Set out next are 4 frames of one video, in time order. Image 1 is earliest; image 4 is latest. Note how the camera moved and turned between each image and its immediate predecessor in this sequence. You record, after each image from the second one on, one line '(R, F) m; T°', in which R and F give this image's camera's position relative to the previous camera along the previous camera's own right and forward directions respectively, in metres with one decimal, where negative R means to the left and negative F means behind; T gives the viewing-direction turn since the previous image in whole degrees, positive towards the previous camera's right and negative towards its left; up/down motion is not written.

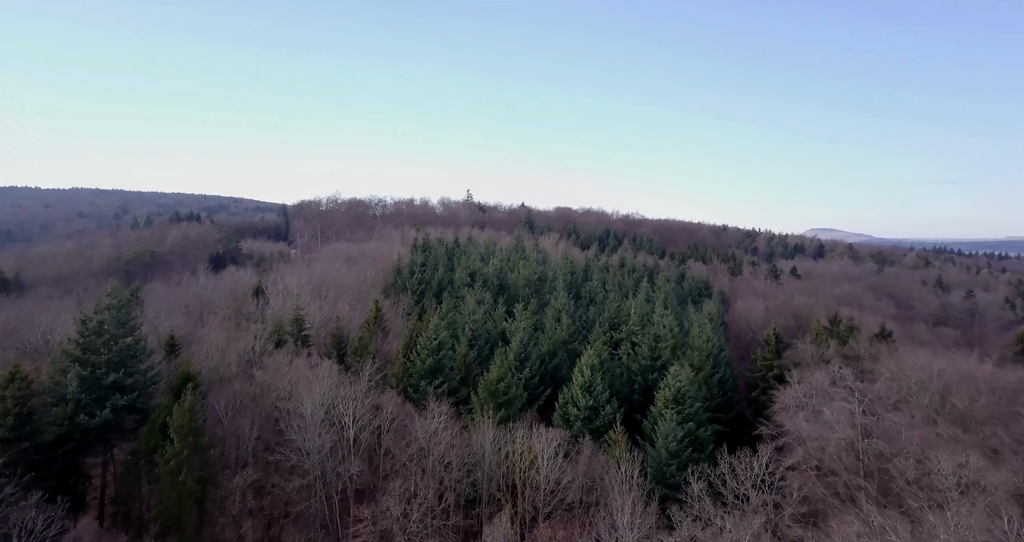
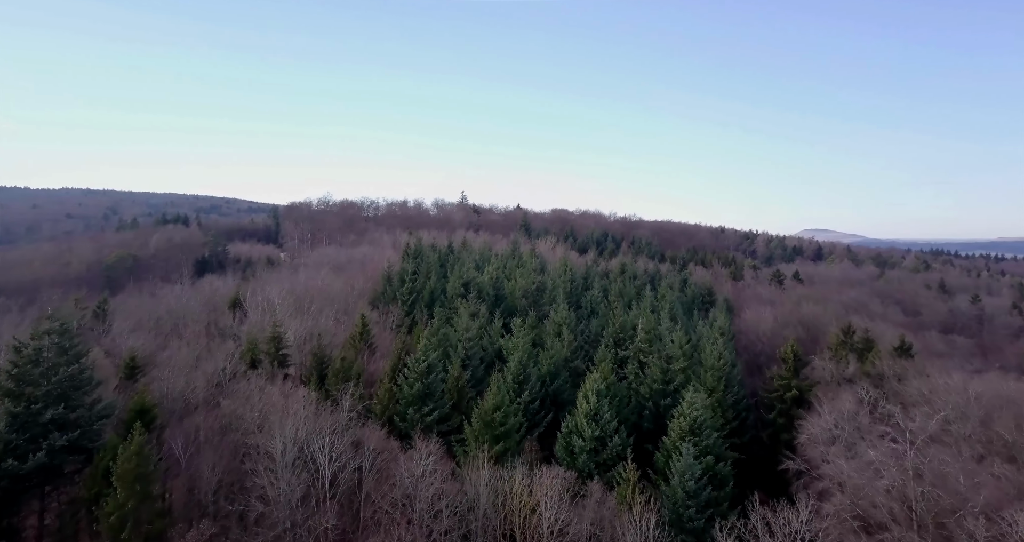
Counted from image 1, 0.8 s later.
(-0.1, +2.9) m; 0°
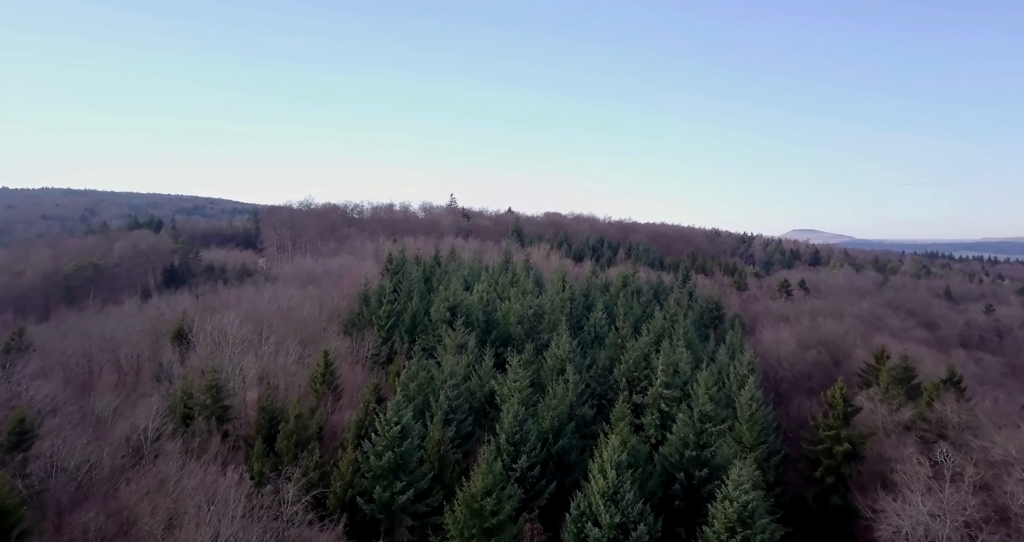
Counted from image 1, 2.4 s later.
(-0.2, +5.9) m; +1°
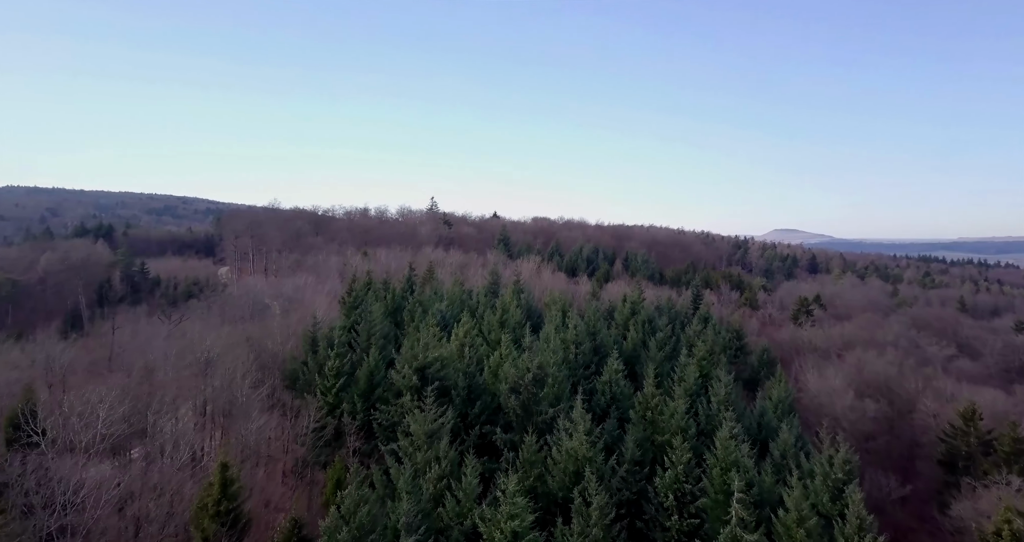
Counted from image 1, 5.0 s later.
(-0.3, +10.2) m; +1°
